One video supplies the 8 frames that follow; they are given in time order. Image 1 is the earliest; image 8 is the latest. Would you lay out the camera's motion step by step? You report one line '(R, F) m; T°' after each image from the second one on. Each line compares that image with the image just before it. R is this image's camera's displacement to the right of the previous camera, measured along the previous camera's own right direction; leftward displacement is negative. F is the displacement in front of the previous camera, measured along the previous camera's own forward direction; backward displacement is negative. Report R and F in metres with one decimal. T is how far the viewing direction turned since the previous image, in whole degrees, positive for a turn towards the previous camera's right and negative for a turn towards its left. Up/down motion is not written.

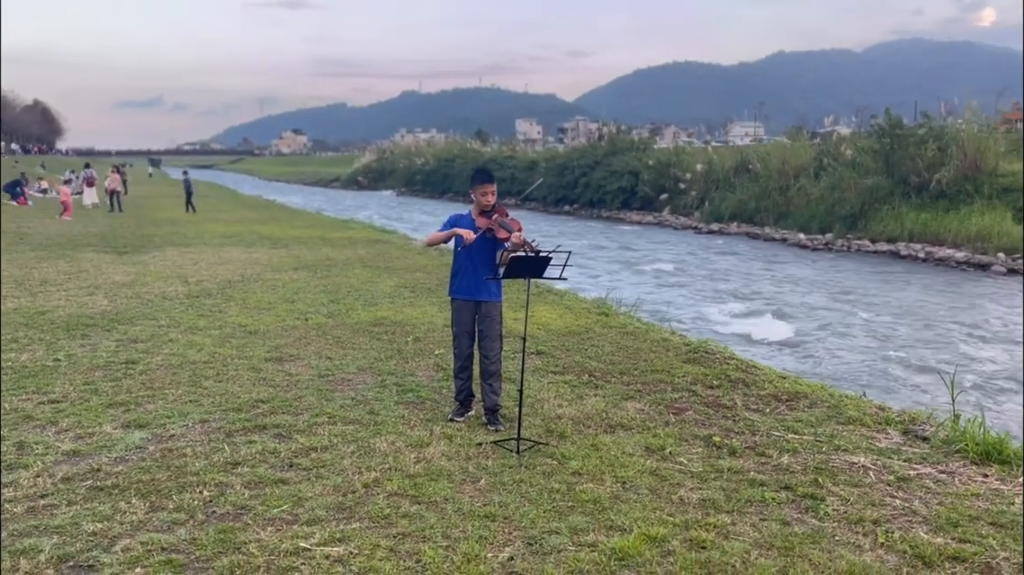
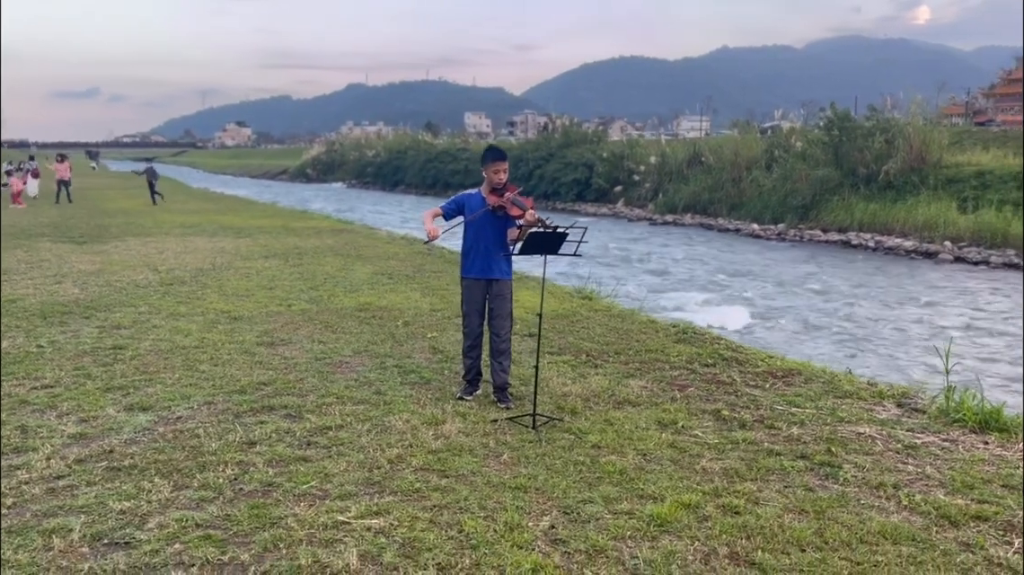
(-0.4, 0.0) m; +3°
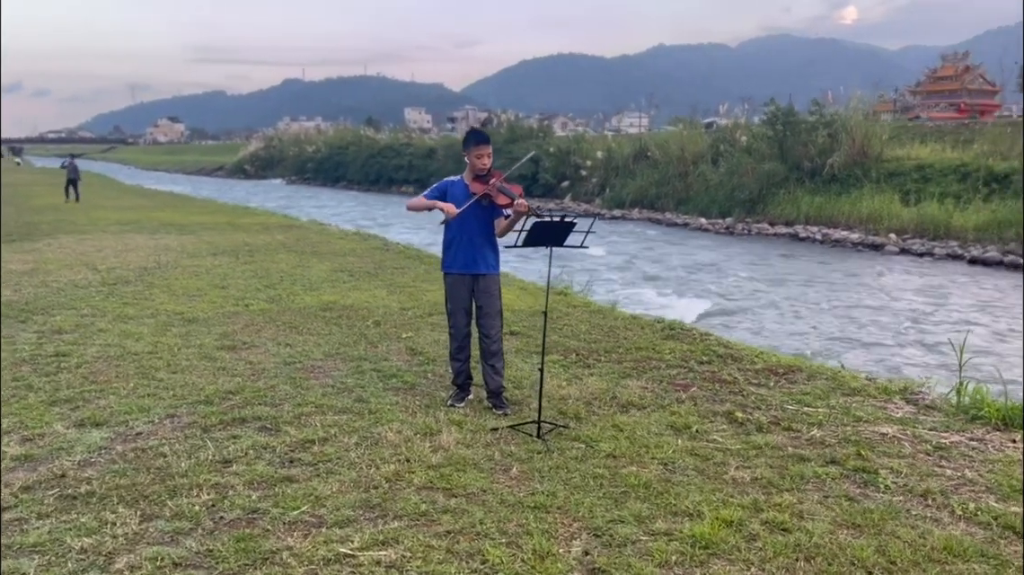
(-0.3, +0.5) m; +4°
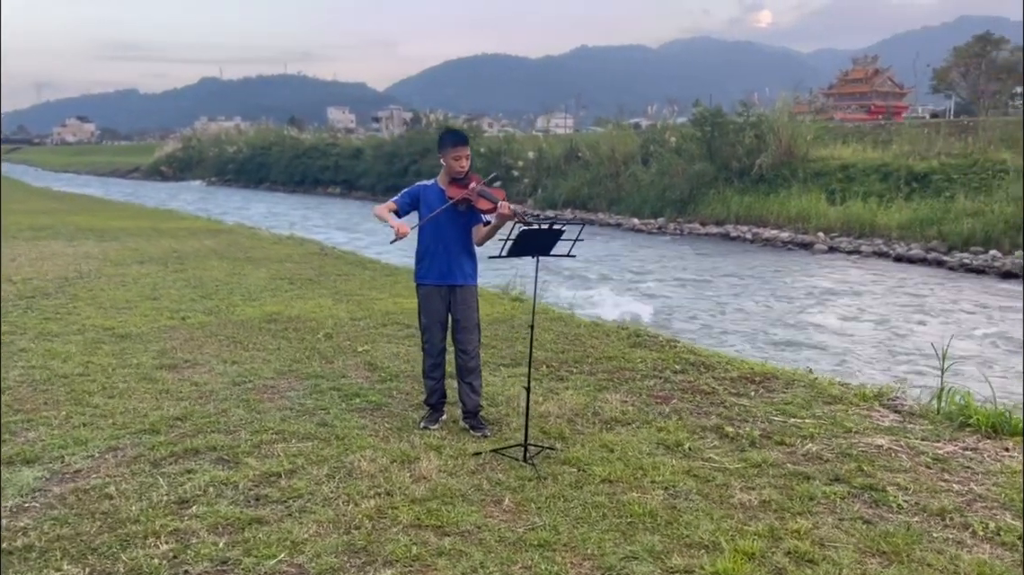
(-0.3, +0.4) m; +5°
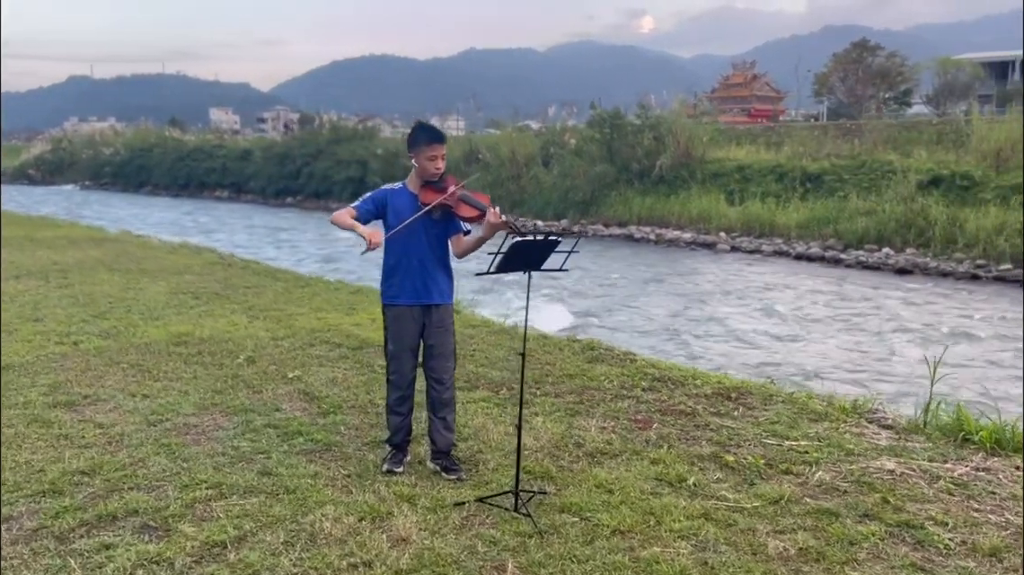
(-0.4, +0.7) m; +7°
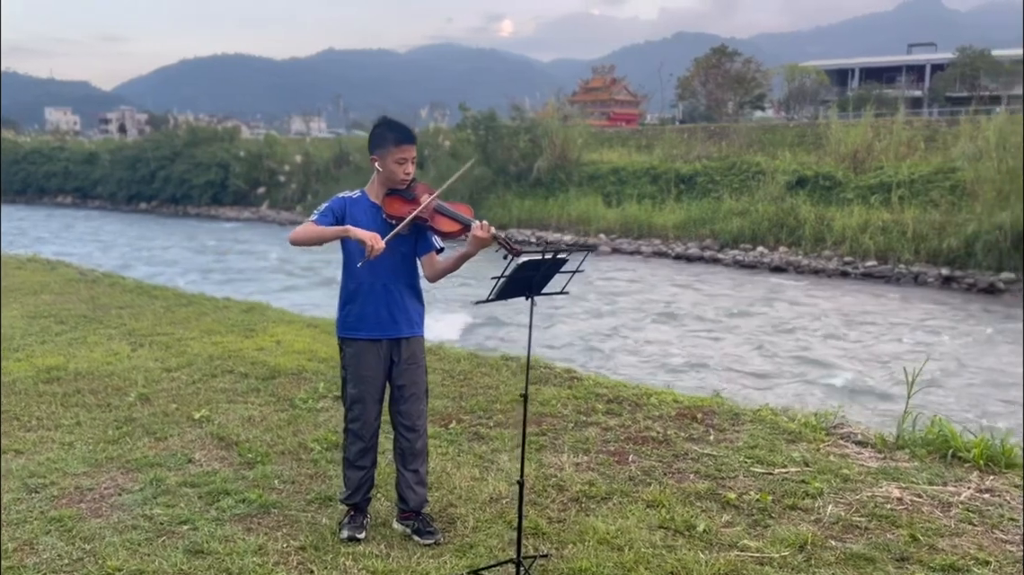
(-0.5, +0.7) m; +9°
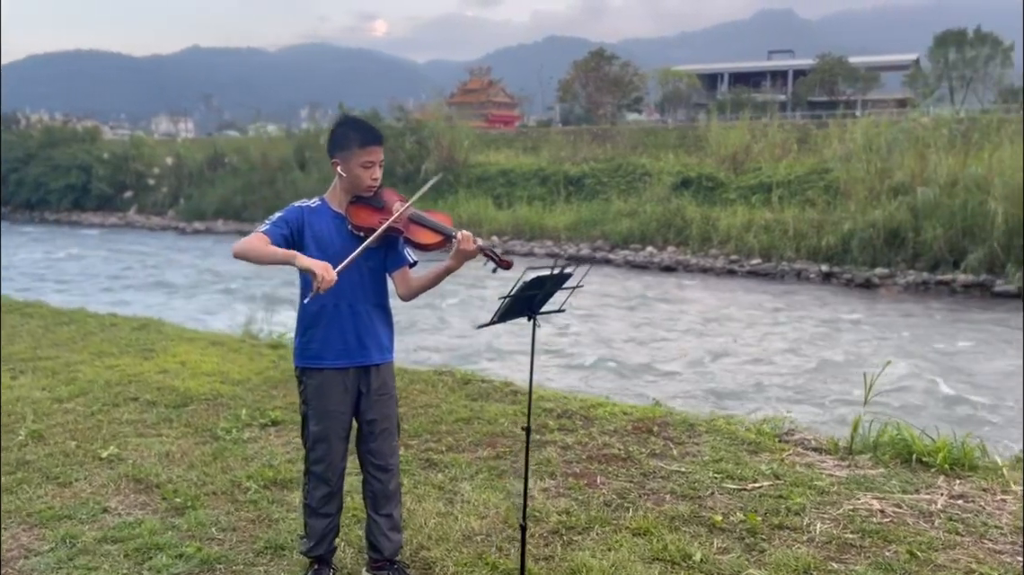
(-0.4, +0.4) m; +8°
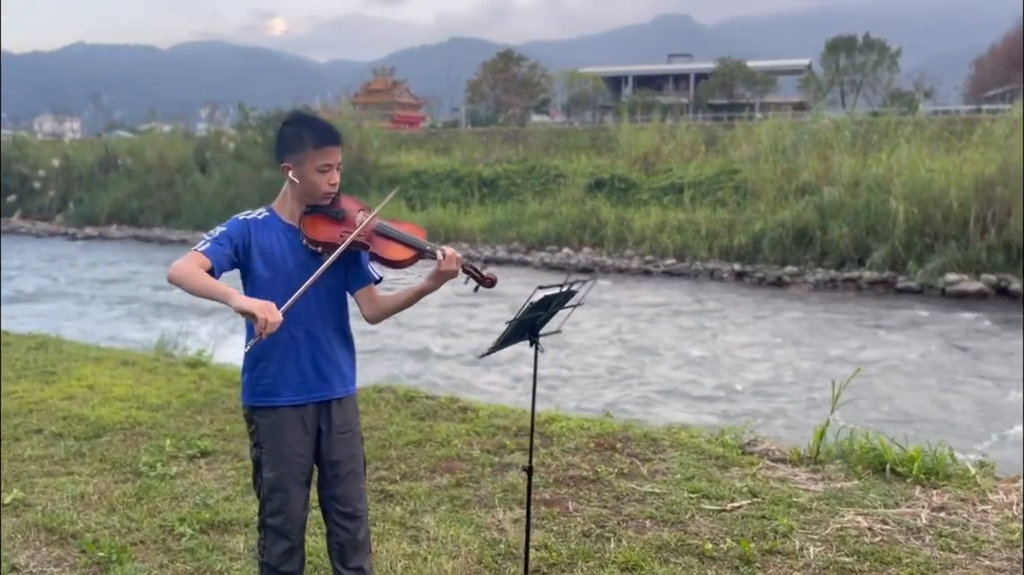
(-0.3, +0.4) m; +6°
